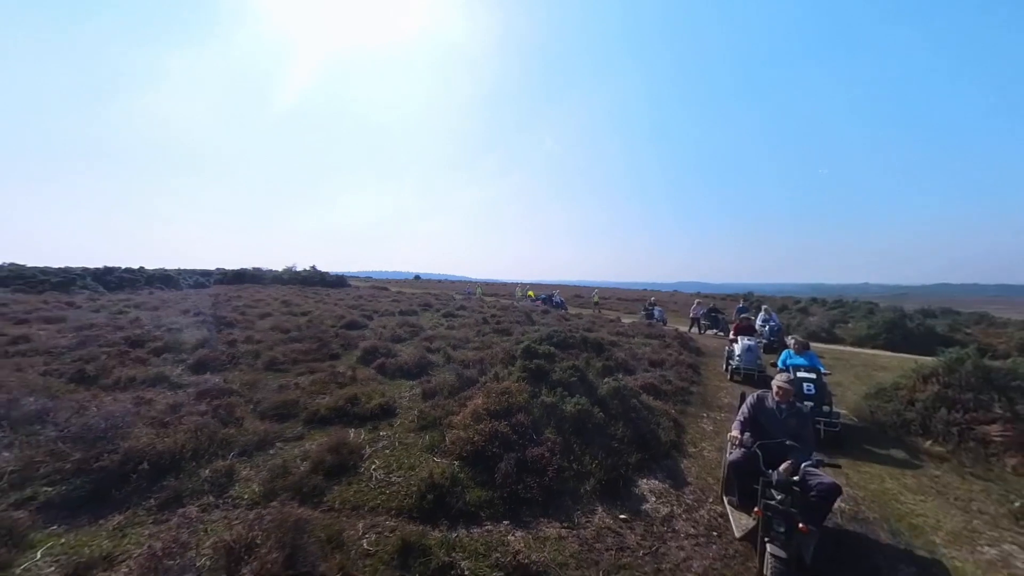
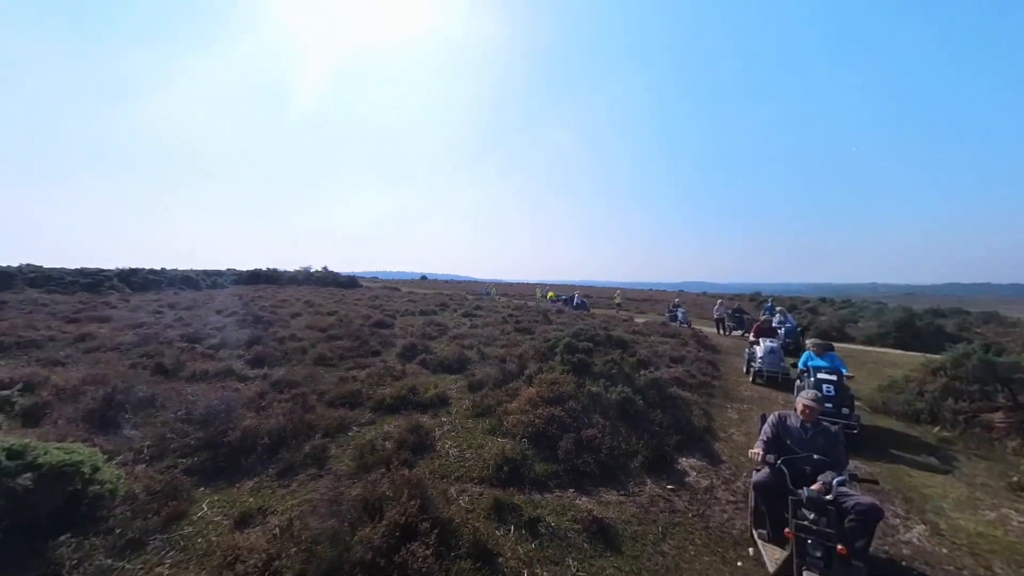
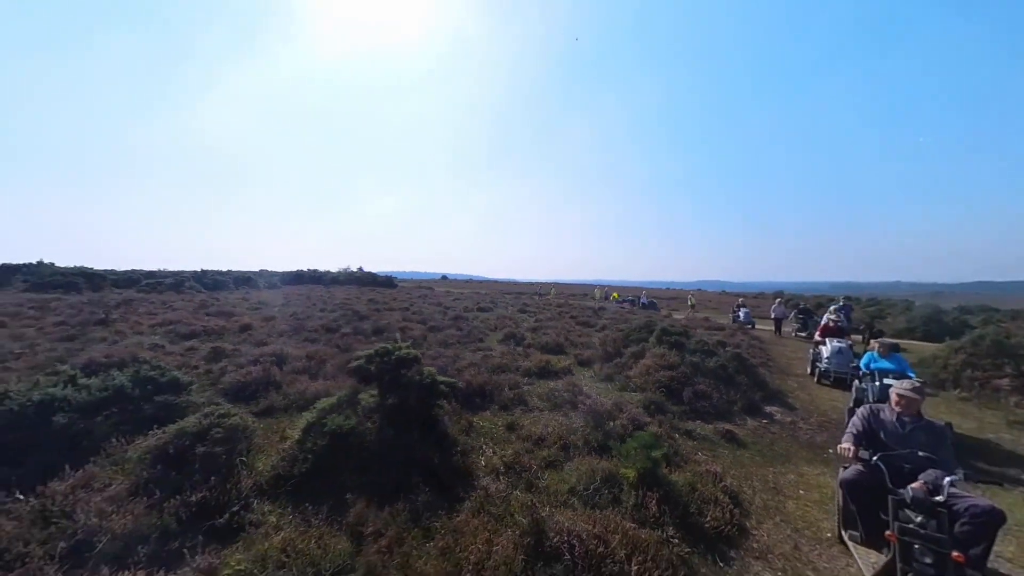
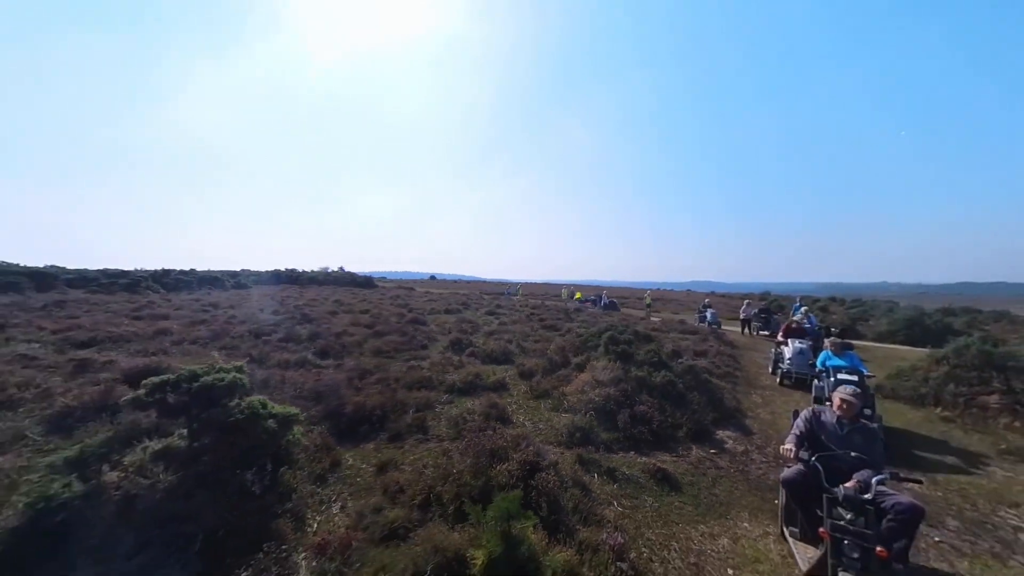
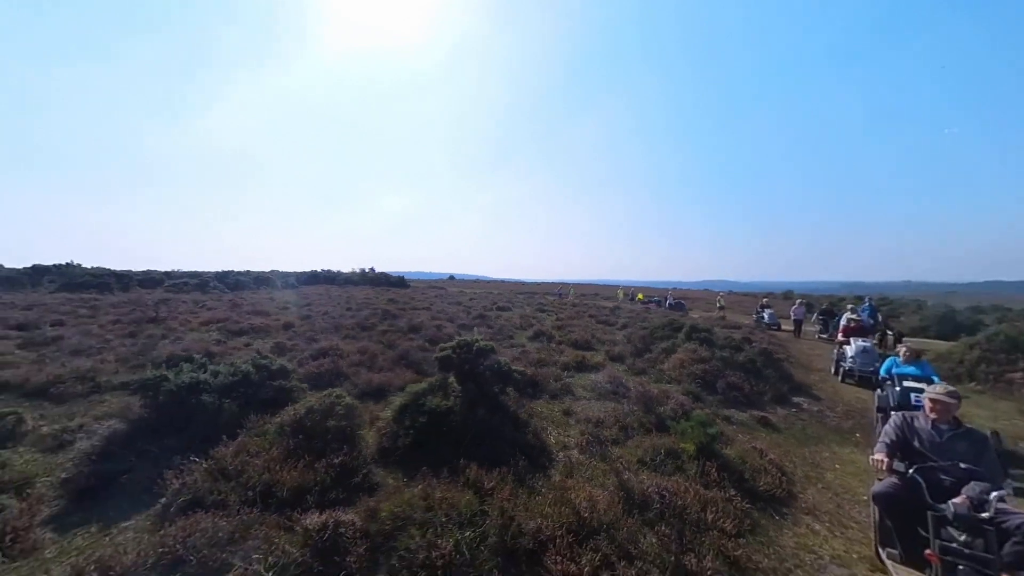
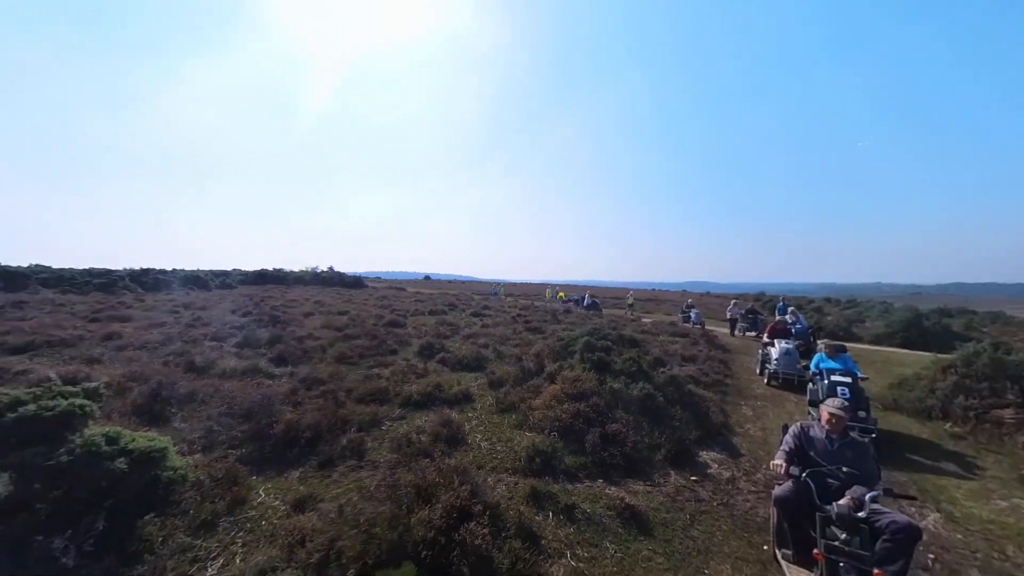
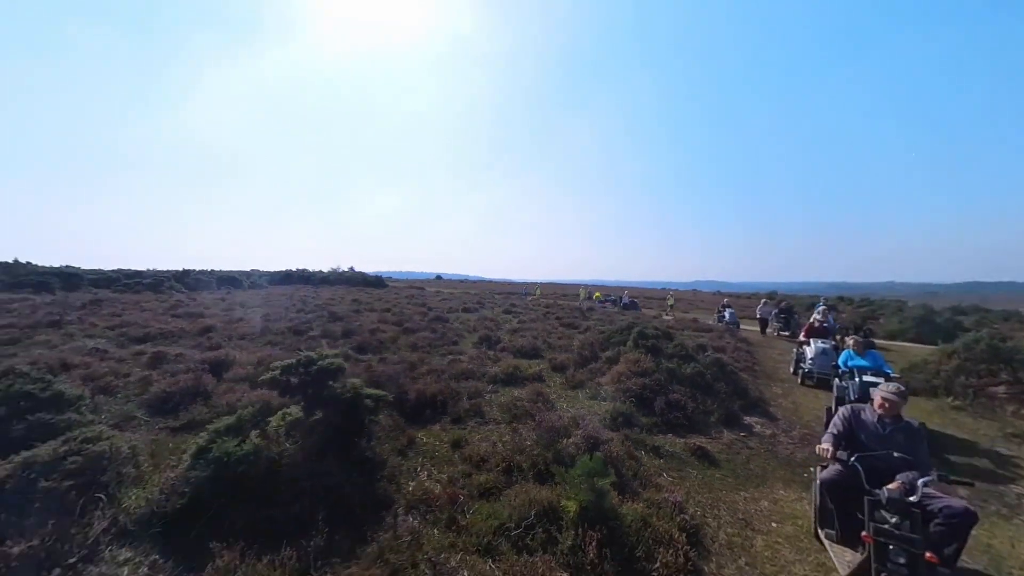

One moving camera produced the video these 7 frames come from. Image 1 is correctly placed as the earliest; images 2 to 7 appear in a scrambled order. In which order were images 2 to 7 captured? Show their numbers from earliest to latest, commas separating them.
2, 6, 4, 7, 3, 5
